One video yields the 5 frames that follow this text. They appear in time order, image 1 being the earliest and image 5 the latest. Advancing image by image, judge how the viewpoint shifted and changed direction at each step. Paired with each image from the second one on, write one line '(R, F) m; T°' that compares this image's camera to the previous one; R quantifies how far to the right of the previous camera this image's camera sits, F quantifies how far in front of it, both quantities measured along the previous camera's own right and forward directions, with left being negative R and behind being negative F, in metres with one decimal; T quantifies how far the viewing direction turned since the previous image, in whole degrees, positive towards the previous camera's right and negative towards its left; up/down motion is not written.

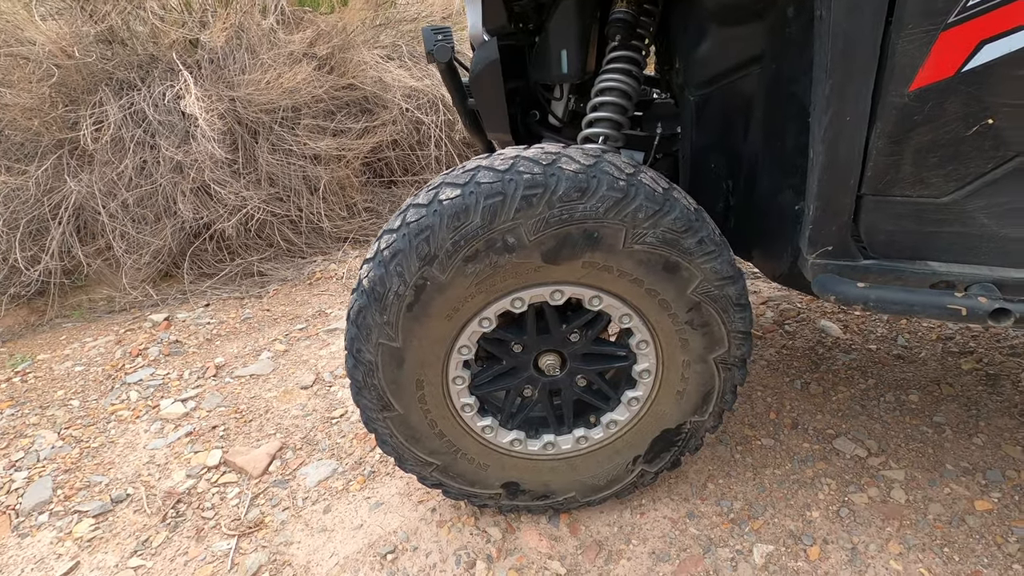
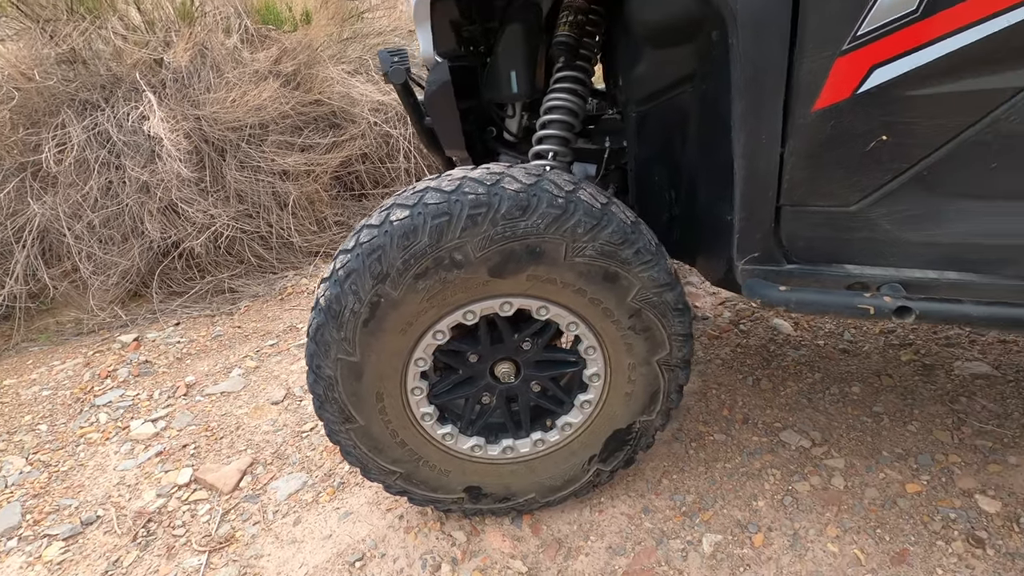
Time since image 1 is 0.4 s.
(+0.1, -0.1) m; +2°
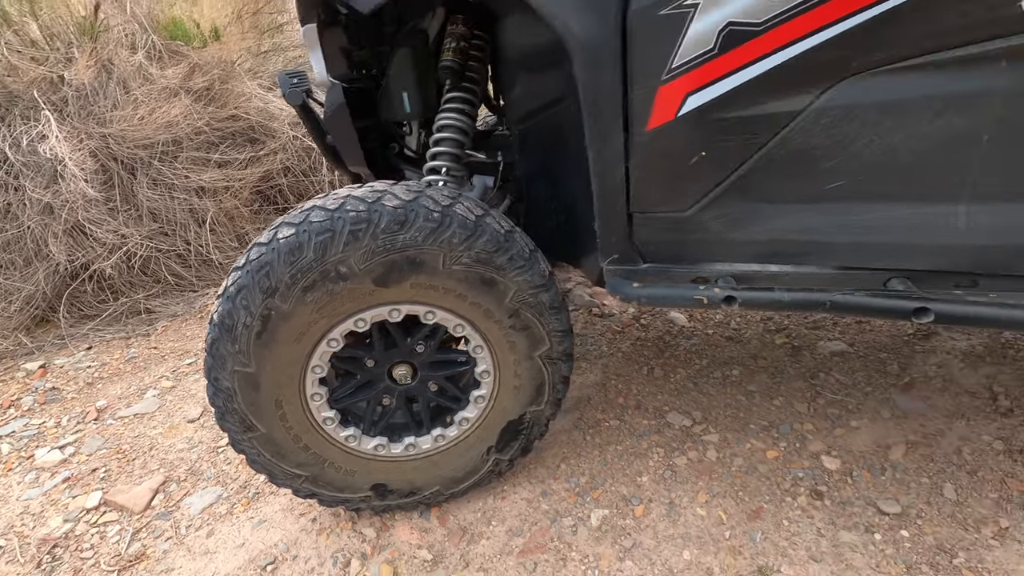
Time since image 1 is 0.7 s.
(+0.2, -0.2) m; +5°
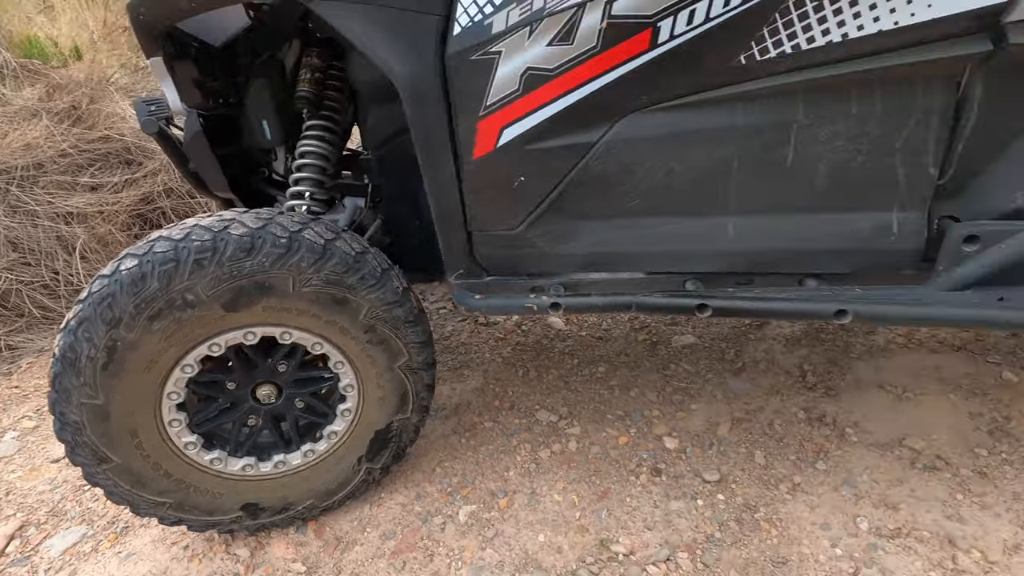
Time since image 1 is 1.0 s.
(+0.3, -0.2) m; +8°
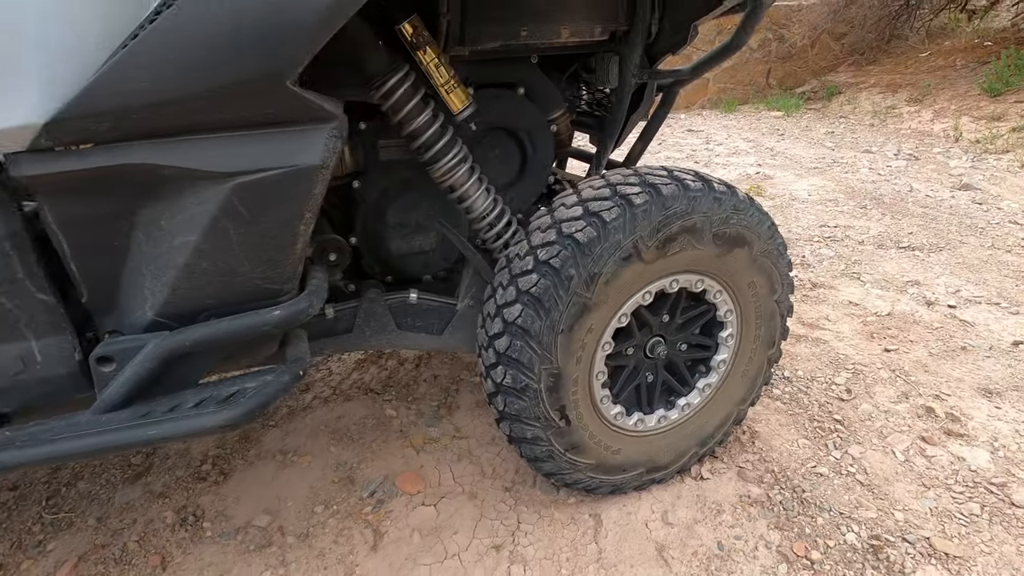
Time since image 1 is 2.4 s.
(+1.6, -0.3) m; +30°
